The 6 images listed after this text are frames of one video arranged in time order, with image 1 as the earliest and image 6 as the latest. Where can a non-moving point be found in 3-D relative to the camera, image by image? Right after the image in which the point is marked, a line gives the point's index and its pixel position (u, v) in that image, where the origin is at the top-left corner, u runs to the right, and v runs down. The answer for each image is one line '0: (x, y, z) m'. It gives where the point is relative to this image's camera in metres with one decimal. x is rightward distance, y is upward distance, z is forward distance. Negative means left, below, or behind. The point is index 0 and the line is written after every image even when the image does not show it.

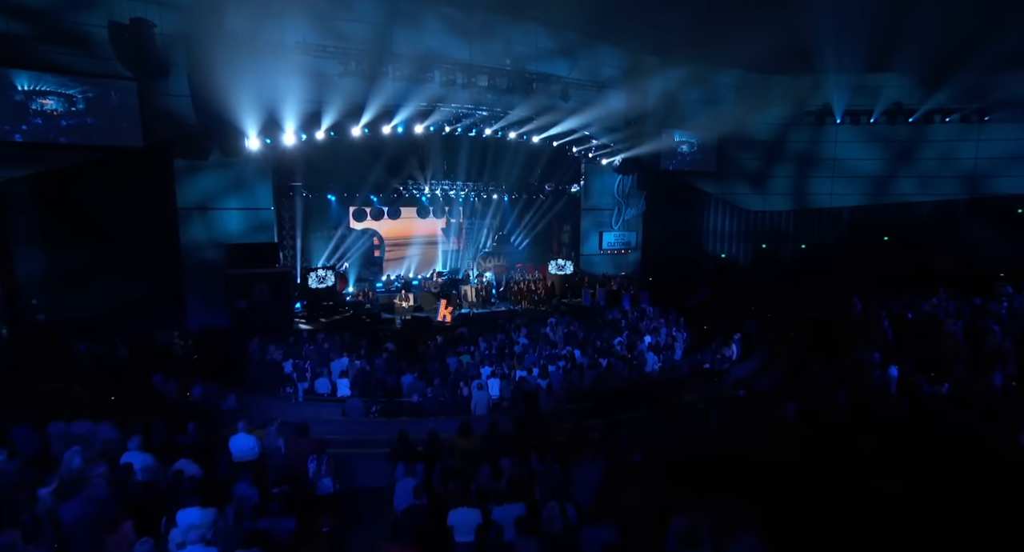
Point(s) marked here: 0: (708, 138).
0: (+6.8, +4.8, +18.6) m
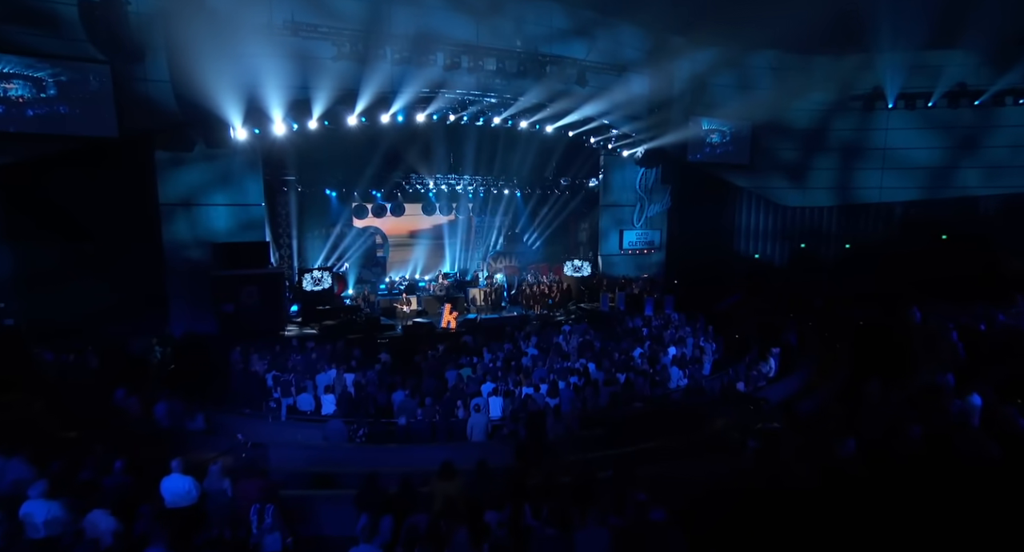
0: (+7.3, +4.8, +17.0) m
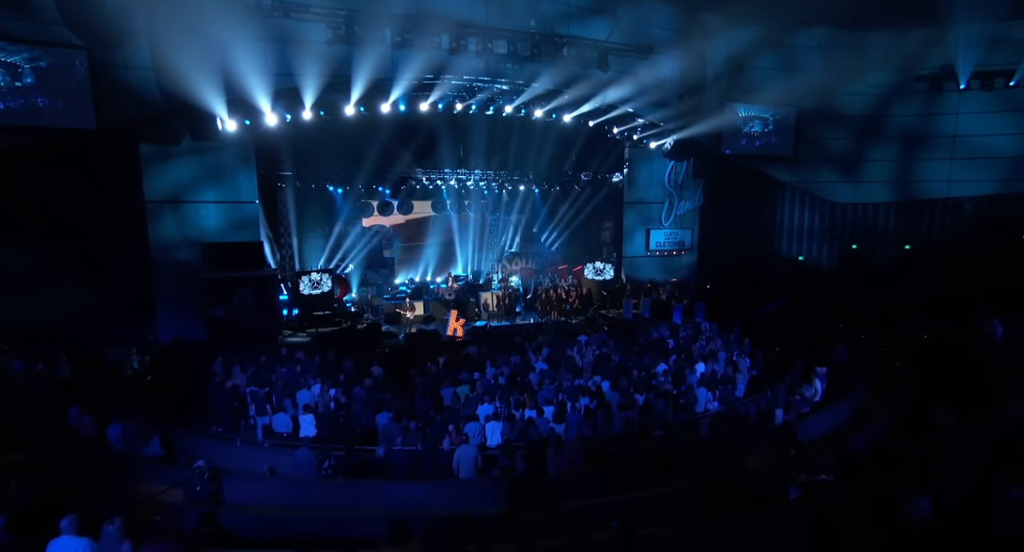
0: (+7.7, +4.6, +15.2) m
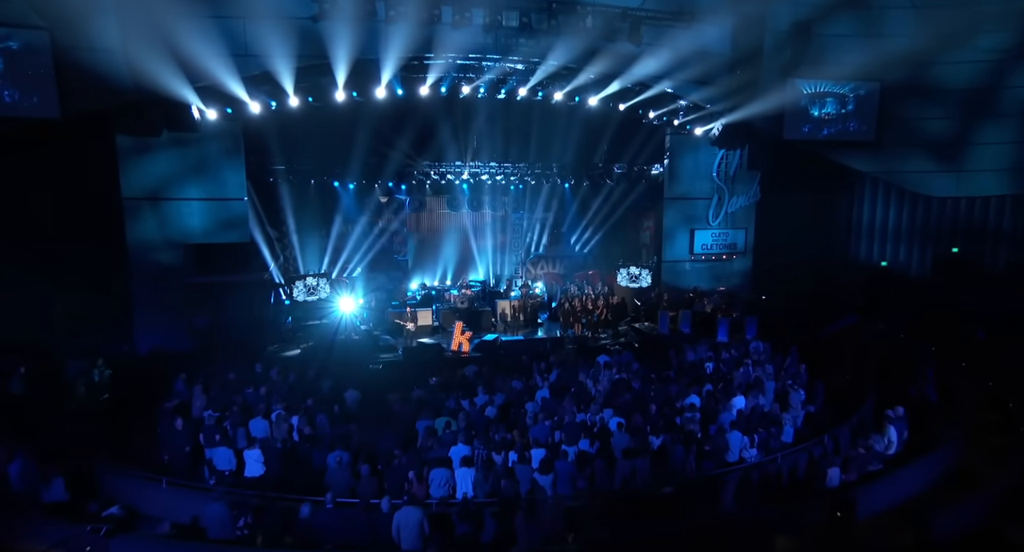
0: (+8.3, +4.4, +12.6) m
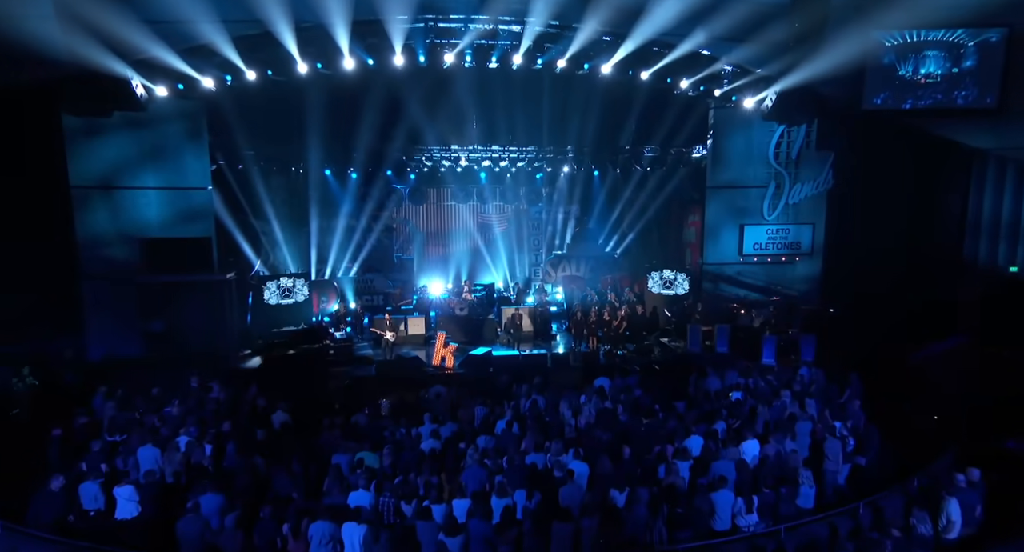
0: (+8.2, +4.2, +9.4) m
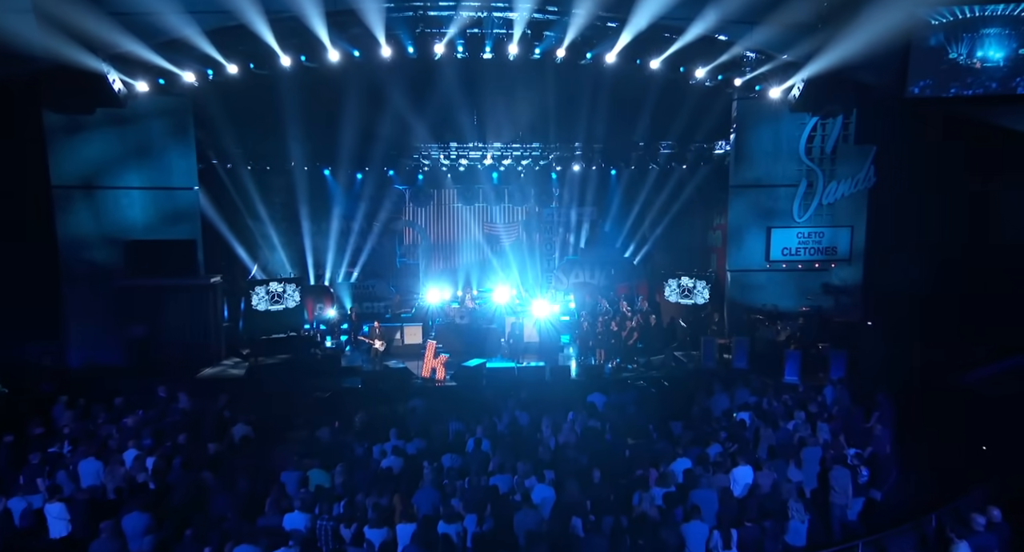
0: (+8.1, +4.1, +8.1) m
